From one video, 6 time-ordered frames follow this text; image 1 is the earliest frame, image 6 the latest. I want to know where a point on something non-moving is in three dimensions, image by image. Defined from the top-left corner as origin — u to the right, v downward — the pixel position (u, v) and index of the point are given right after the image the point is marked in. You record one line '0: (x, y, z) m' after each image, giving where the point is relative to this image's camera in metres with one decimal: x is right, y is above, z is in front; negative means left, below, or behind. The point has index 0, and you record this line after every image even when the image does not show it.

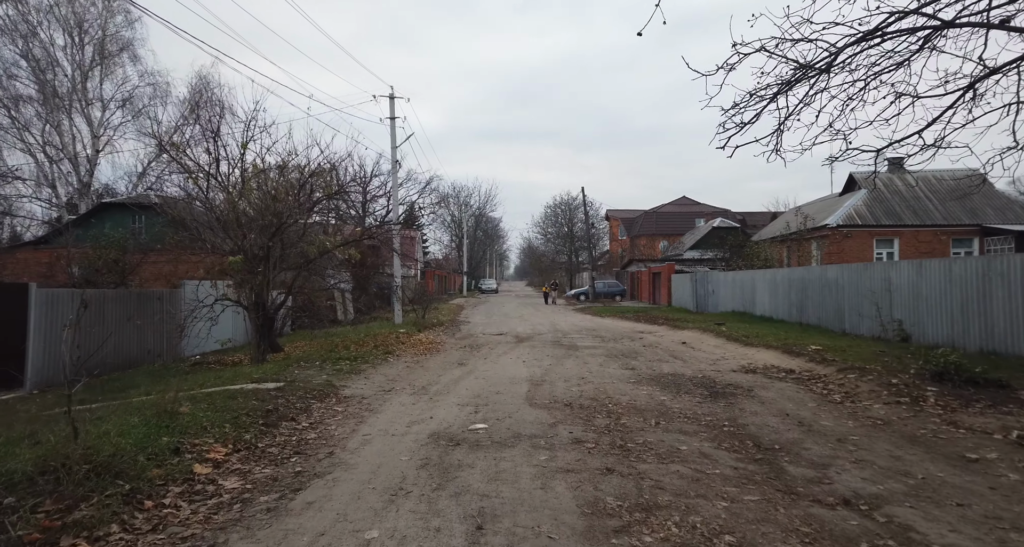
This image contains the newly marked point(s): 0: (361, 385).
0: (-2.3, -1.7, +8.9) m
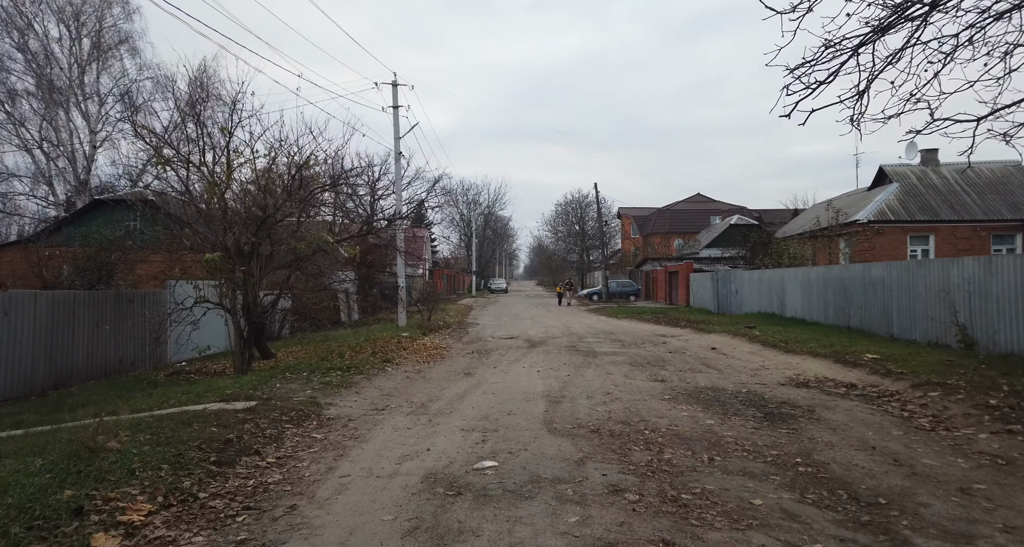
0: (-2.1, -1.7, +7.7) m
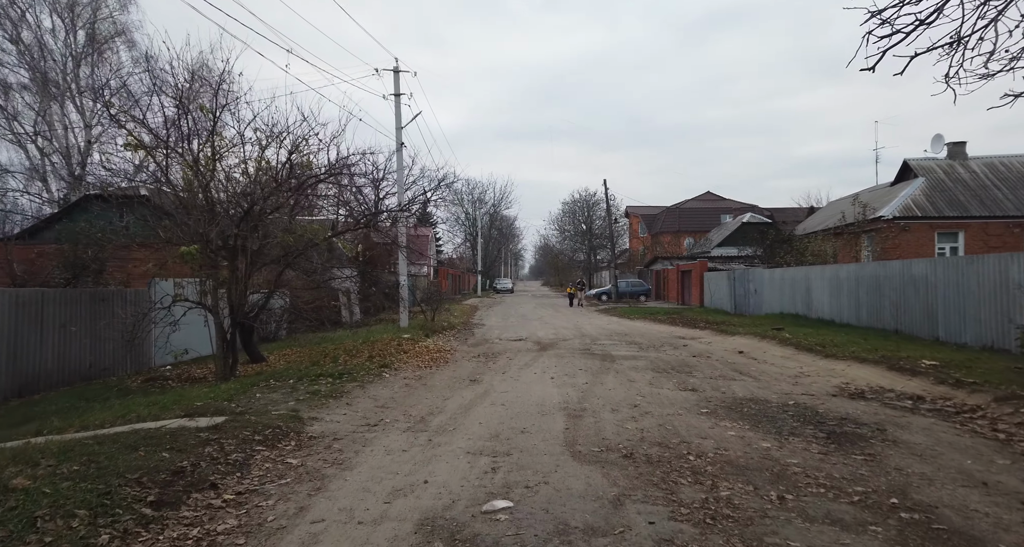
0: (-2.0, -1.6, +6.6) m
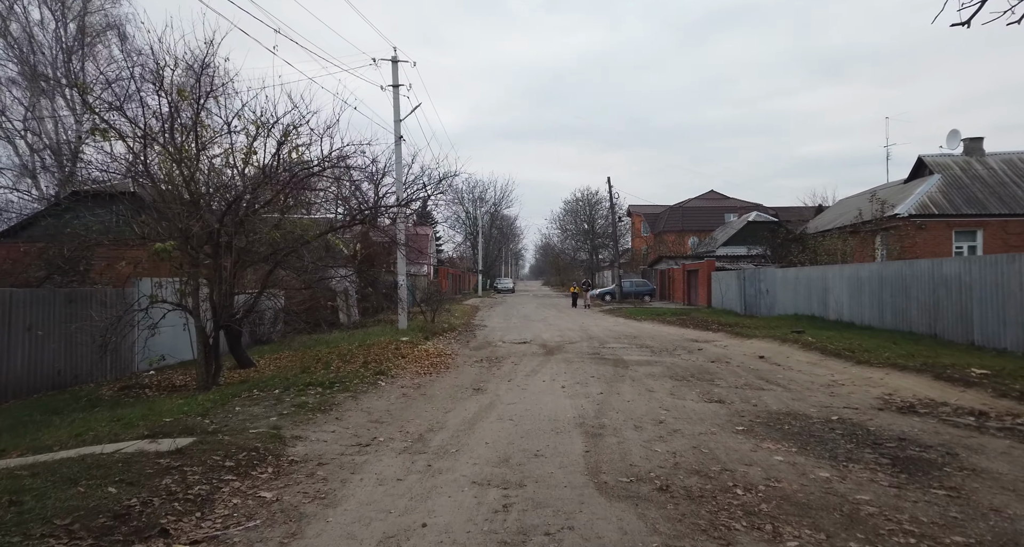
0: (-1.9, -1.6, +5.8) m
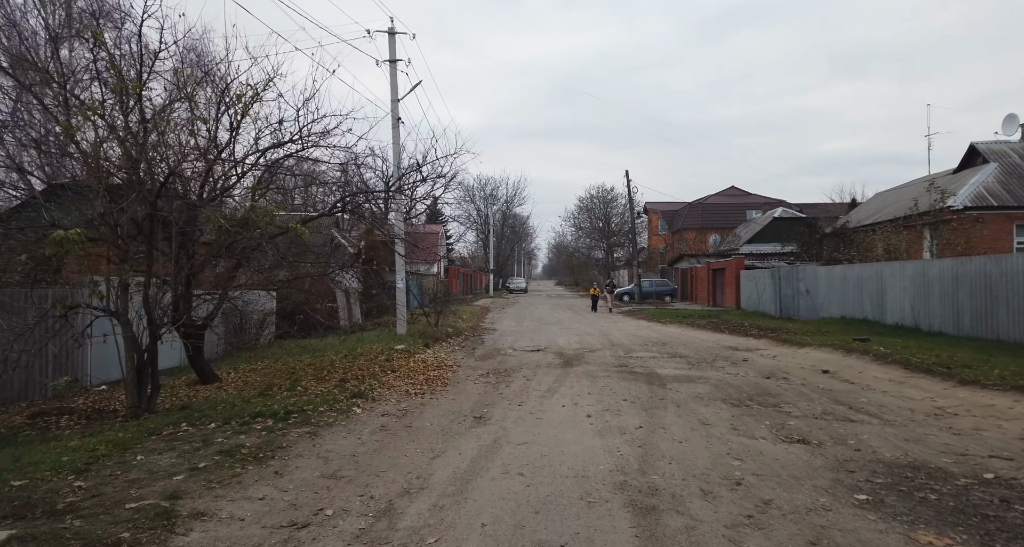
0: (-1.8, -1.6, +4.0) m
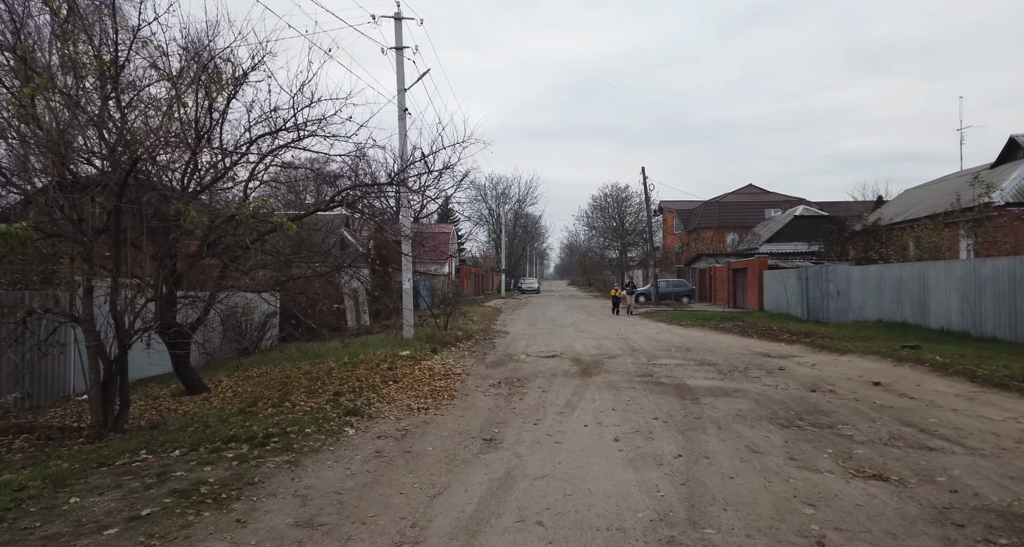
0: (-1.7, -1.6, +3.1) m
